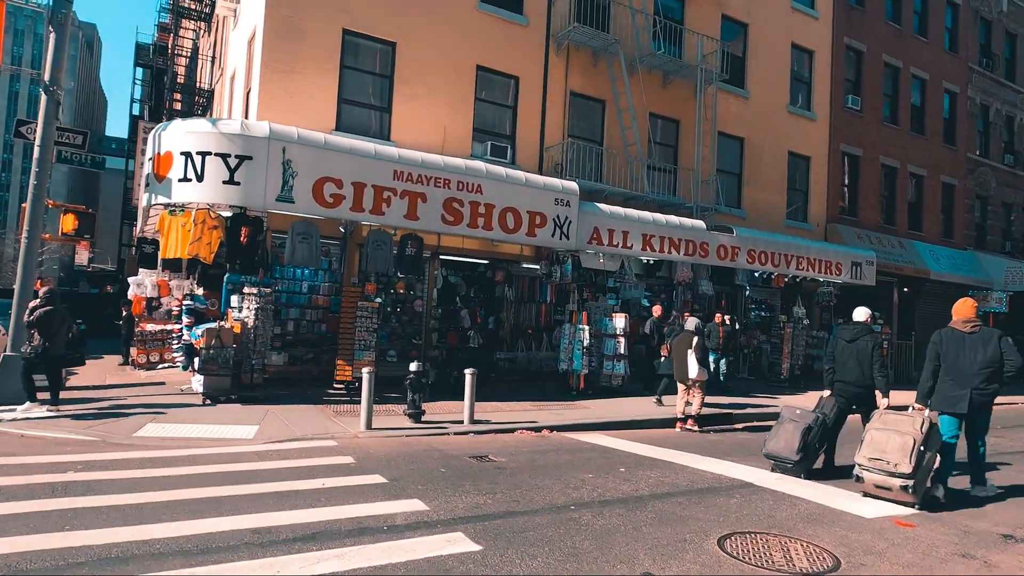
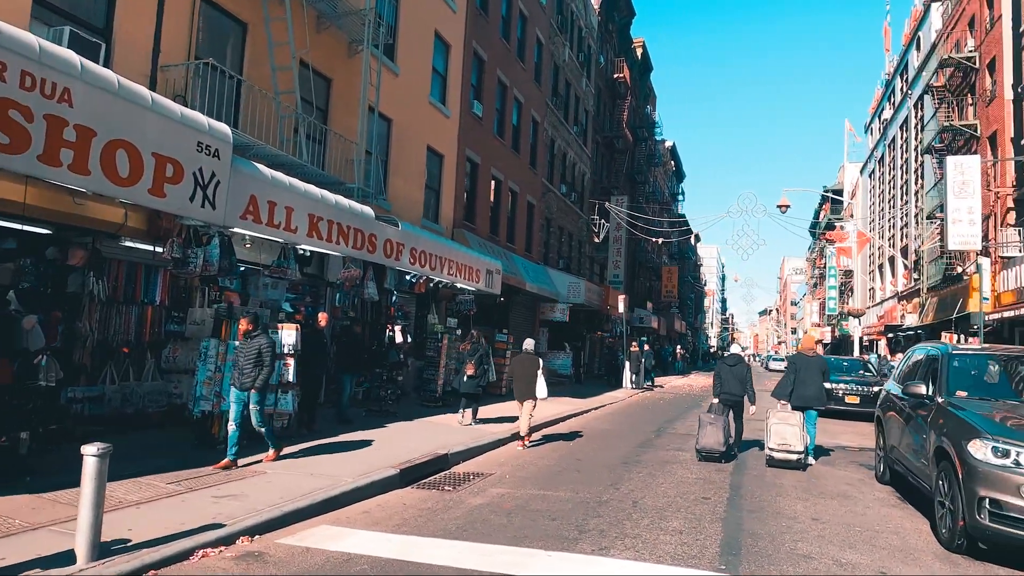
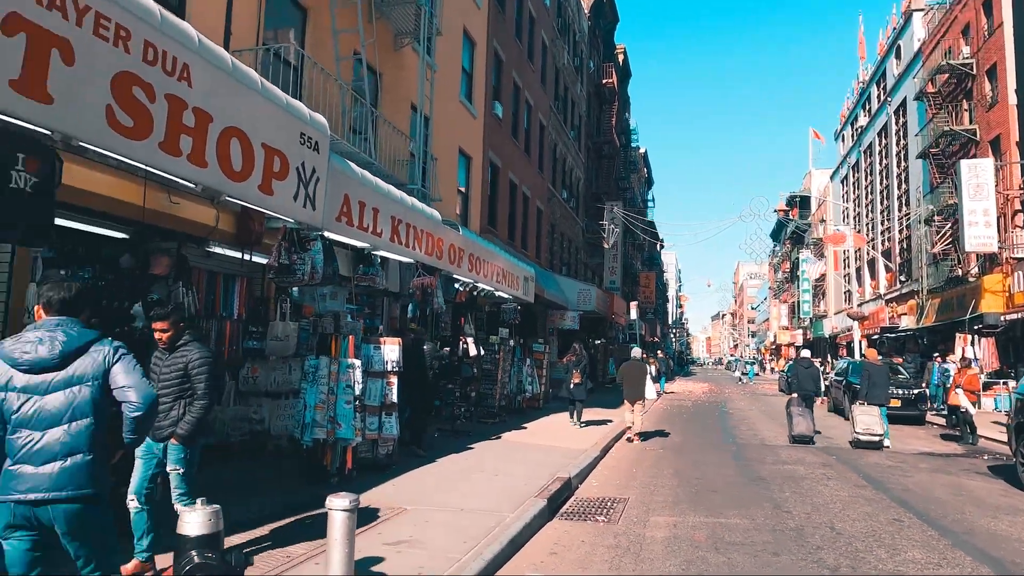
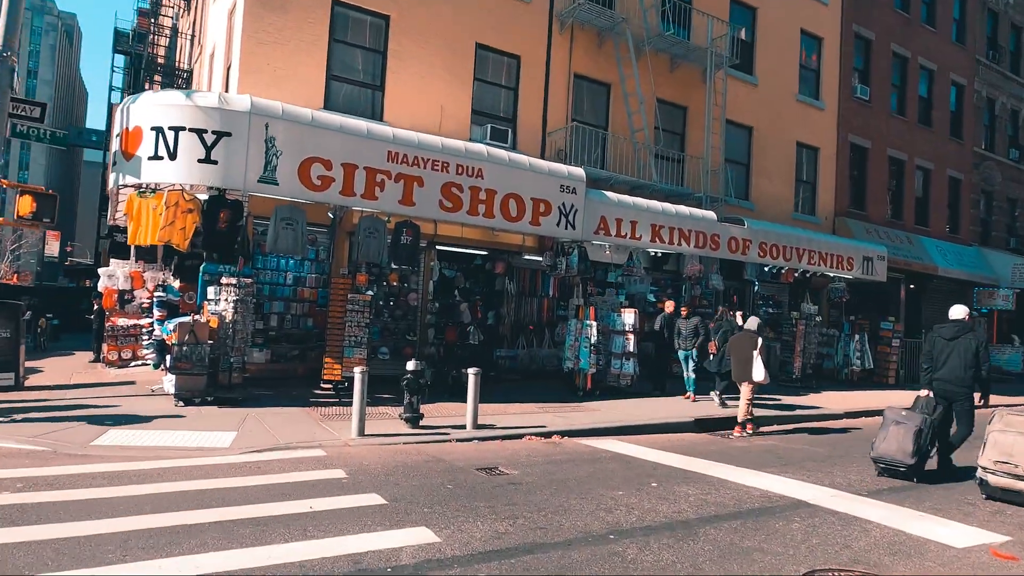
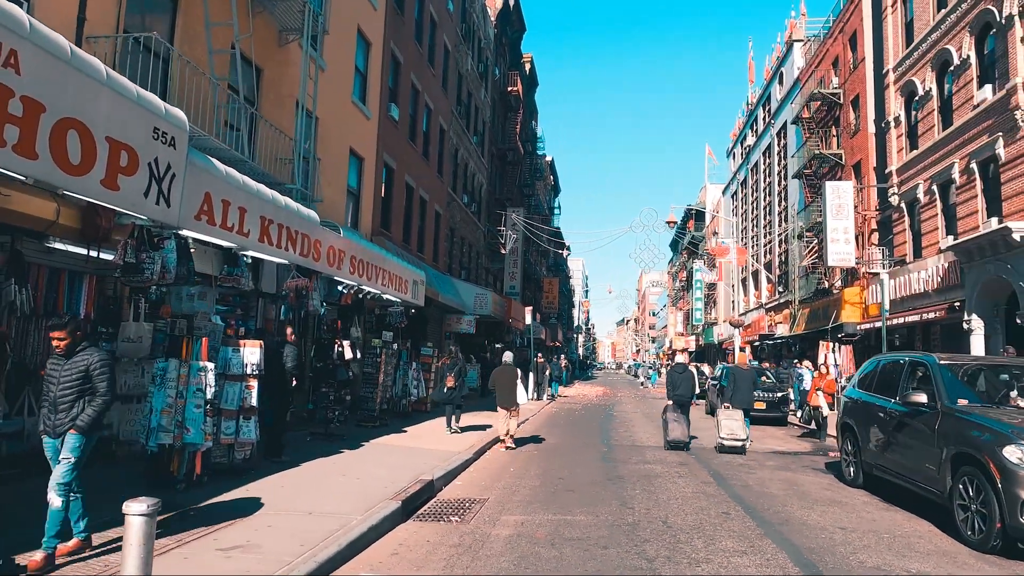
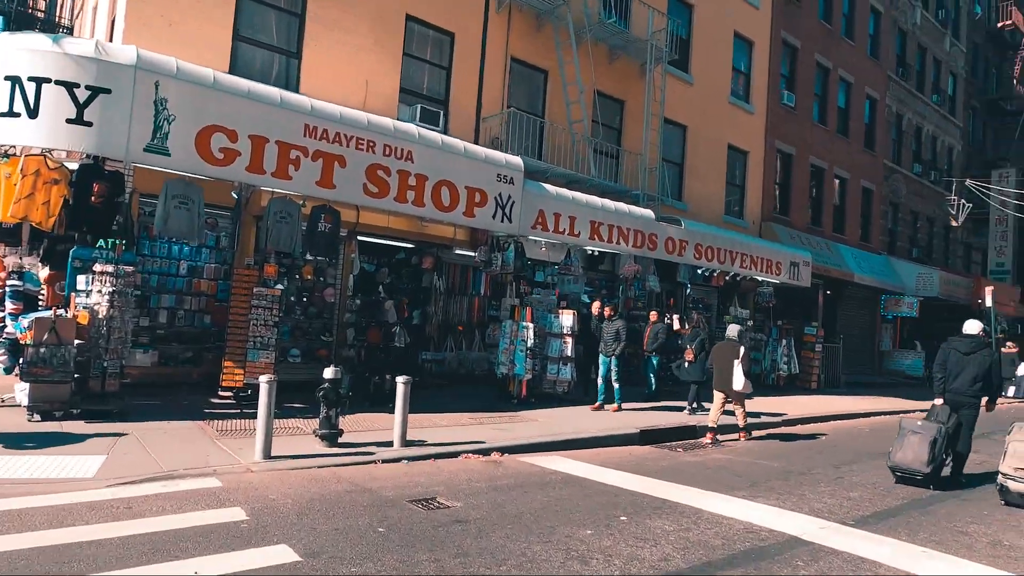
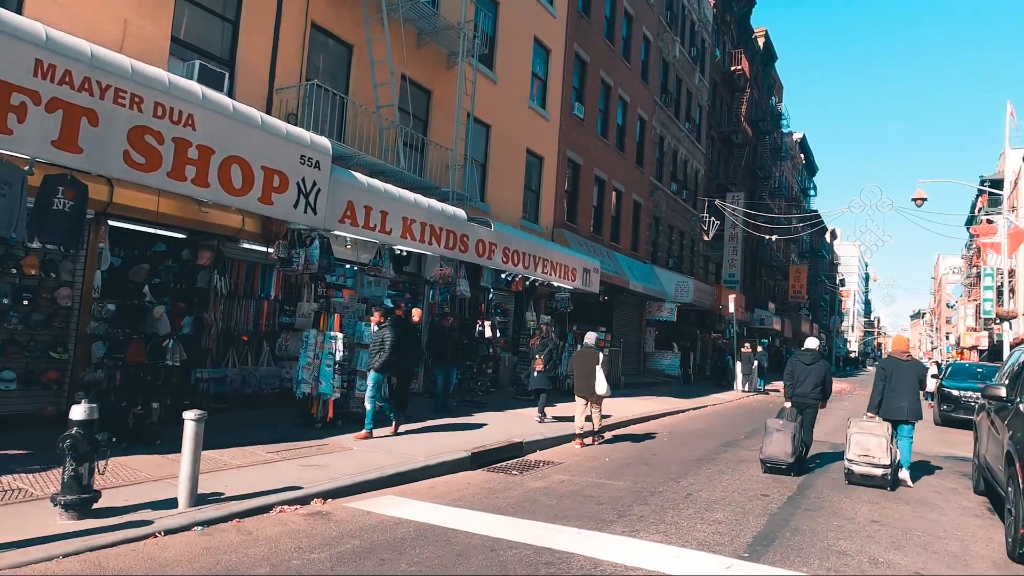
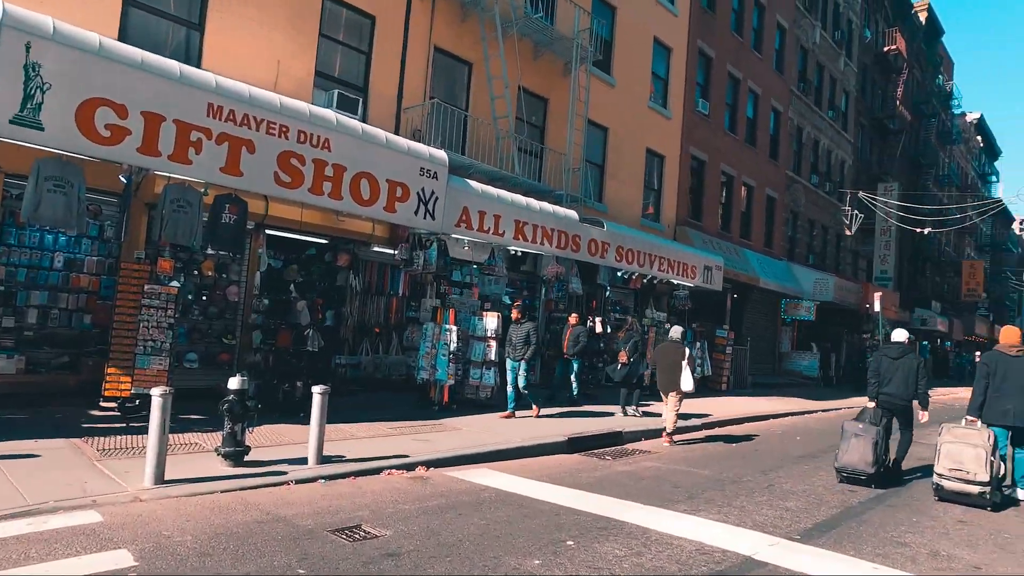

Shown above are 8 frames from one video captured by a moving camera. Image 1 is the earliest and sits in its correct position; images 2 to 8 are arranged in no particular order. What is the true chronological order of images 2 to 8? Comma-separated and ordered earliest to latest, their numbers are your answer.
4, 6, 8, 7, 2, 5, 3
